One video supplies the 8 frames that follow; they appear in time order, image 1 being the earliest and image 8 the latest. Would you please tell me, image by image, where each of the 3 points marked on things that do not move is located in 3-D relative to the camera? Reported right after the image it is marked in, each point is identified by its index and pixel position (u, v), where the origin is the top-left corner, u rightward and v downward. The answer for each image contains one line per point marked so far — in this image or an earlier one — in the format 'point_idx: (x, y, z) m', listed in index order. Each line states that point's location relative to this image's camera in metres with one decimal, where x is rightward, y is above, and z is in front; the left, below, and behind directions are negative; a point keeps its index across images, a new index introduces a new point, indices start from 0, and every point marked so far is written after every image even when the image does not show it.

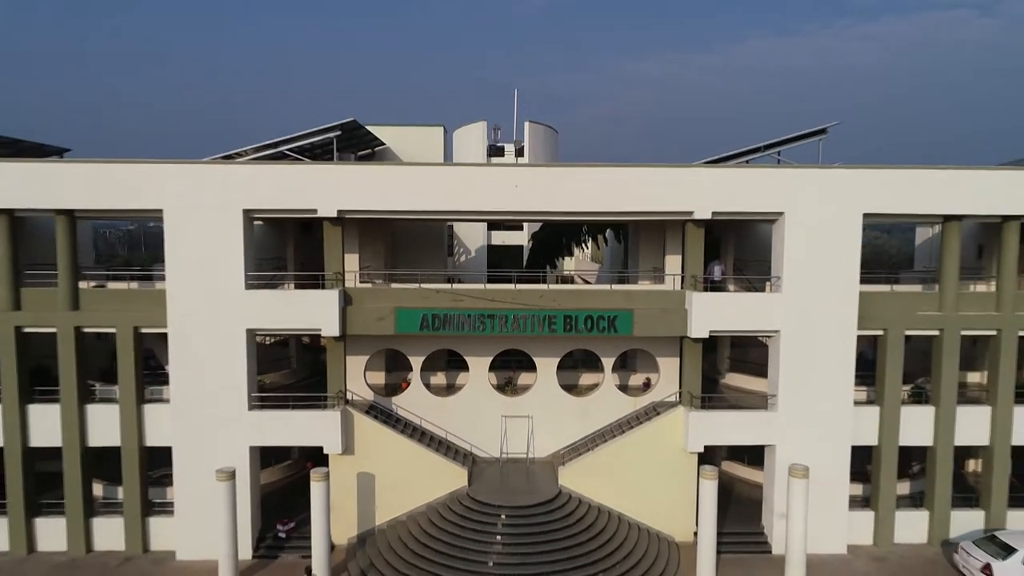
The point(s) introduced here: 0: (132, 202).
0: (-9.3, +2.2, +16.9) m
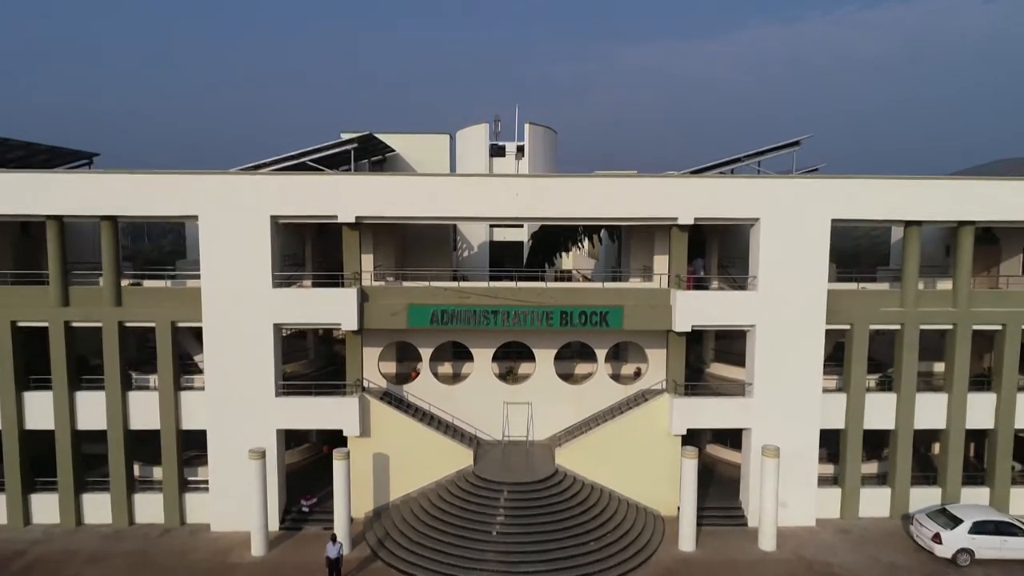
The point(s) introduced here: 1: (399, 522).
0: (-9.2, +2.2, +18.6) m
1: (-3.0, -6.2, +18.4) m
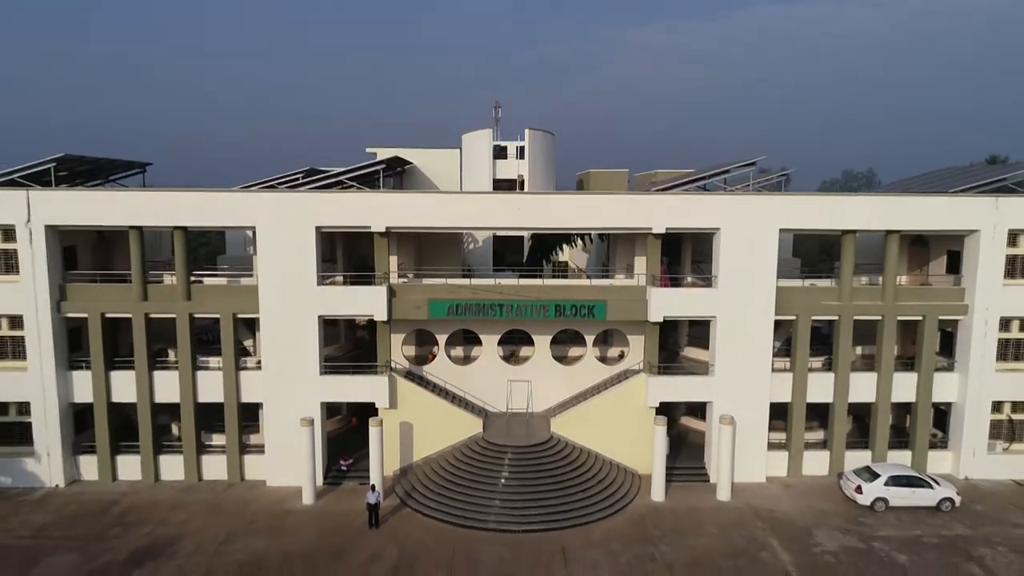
0: (-9.1, +2.3, +22.4) m
1: (-2.9, -6.1, +22.4) m
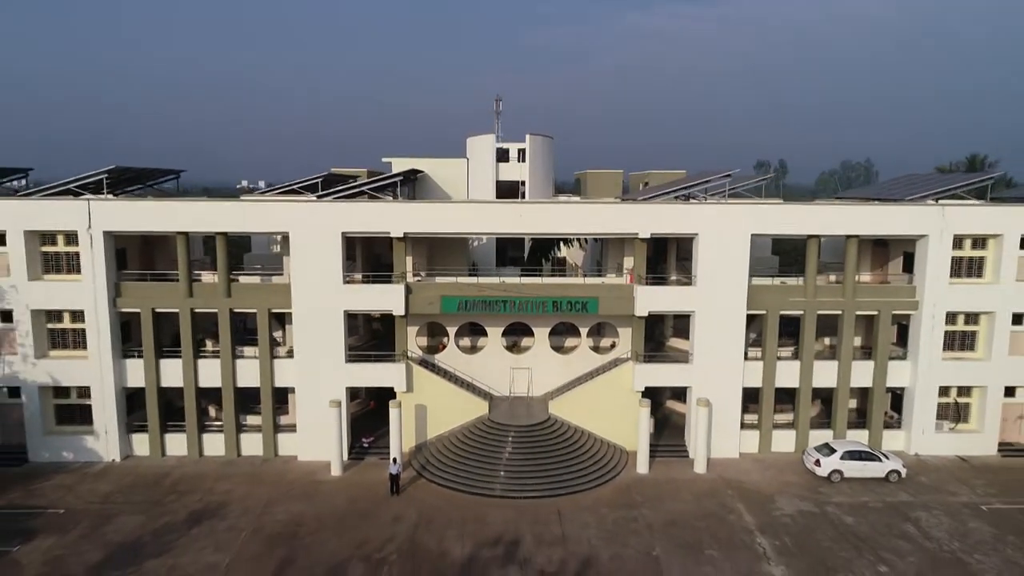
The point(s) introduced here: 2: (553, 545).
0: (-9.0, +2.3, +25.4) m
1: (-2.8, -6.1, +25.5) m
2: (+1.2, -7.5, +20.0) m
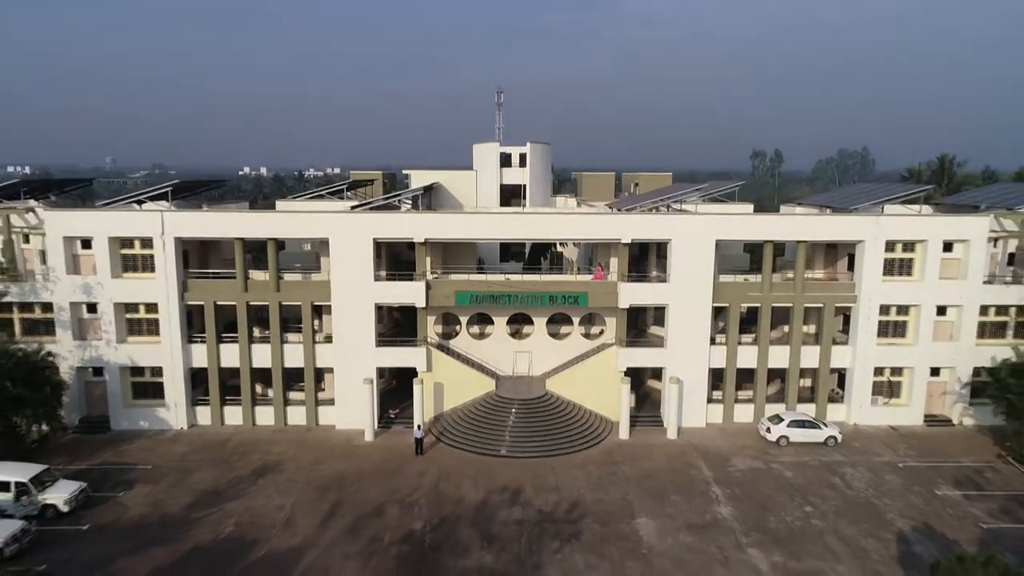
0: (-8.9, +2.5, +30.2) m
1: (-2.7, -5.9, +30.5) m
2: (+1.4, -7.4, +25.1) m
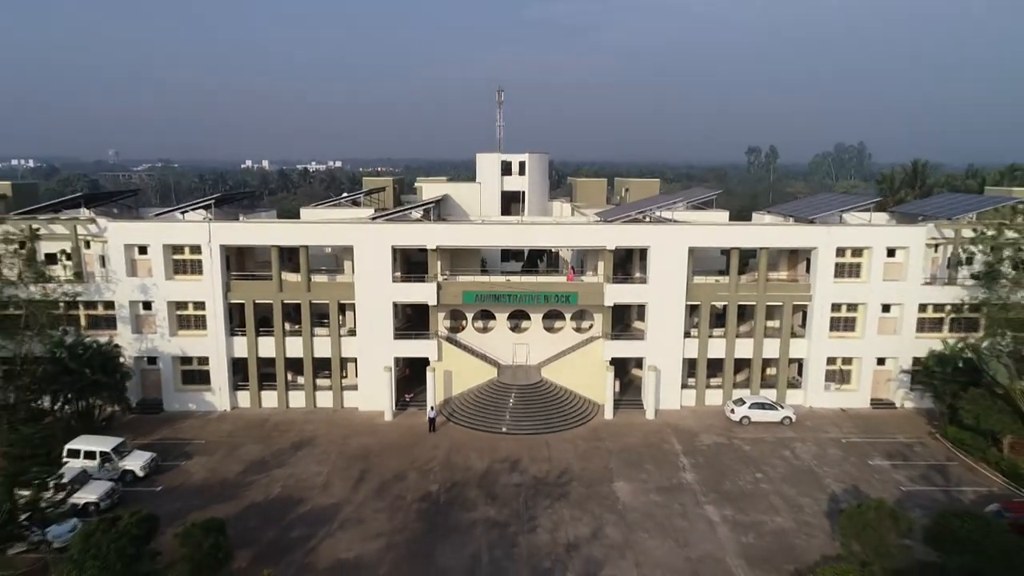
0: (-8.9, +2.5, +34.8) m
1: (-2.7, -6.0, +35.2) m
2: (+1.3, -7.5, +29.8) m
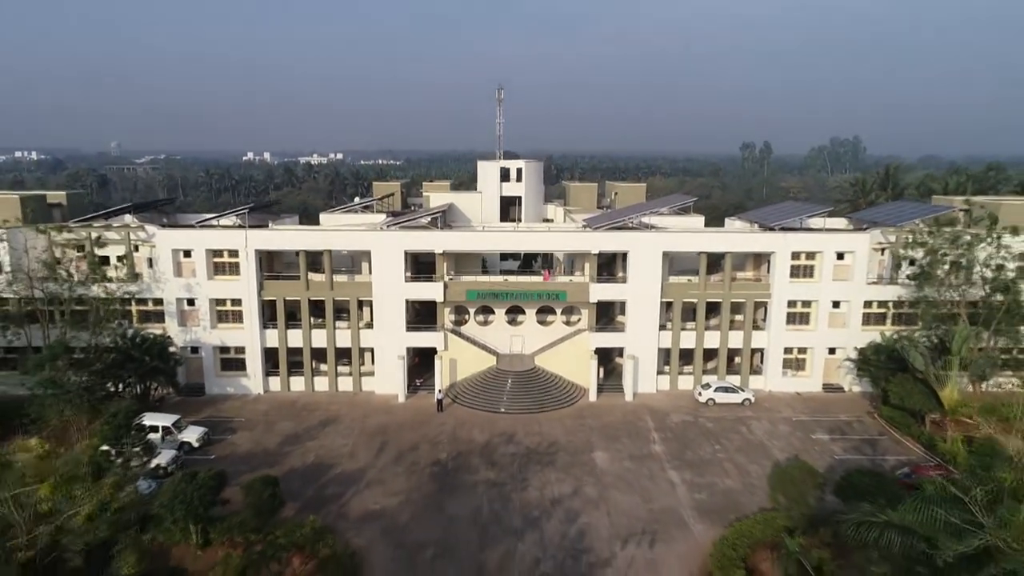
0: (-9.1, +2.5, +40.0) m
1: (-2.9, -5.9, +40.4) m
2: (+1.2, -7.5, +35.0) m
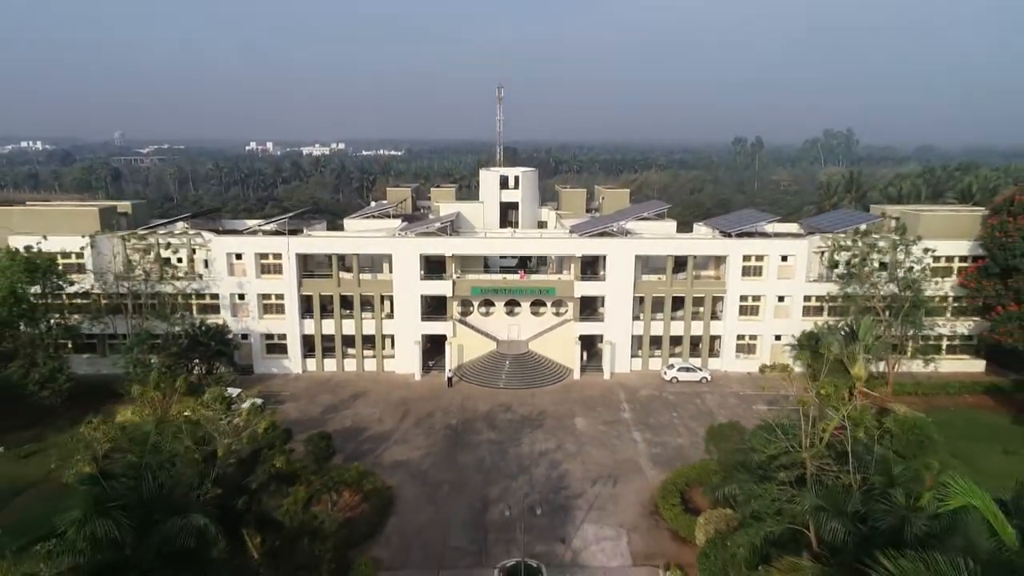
0: (-9.2, +2.7, +47.9) m
1: (-3.1, -5.7, +48.5) m
2: (+1.0, -7.4, +43.2) m
